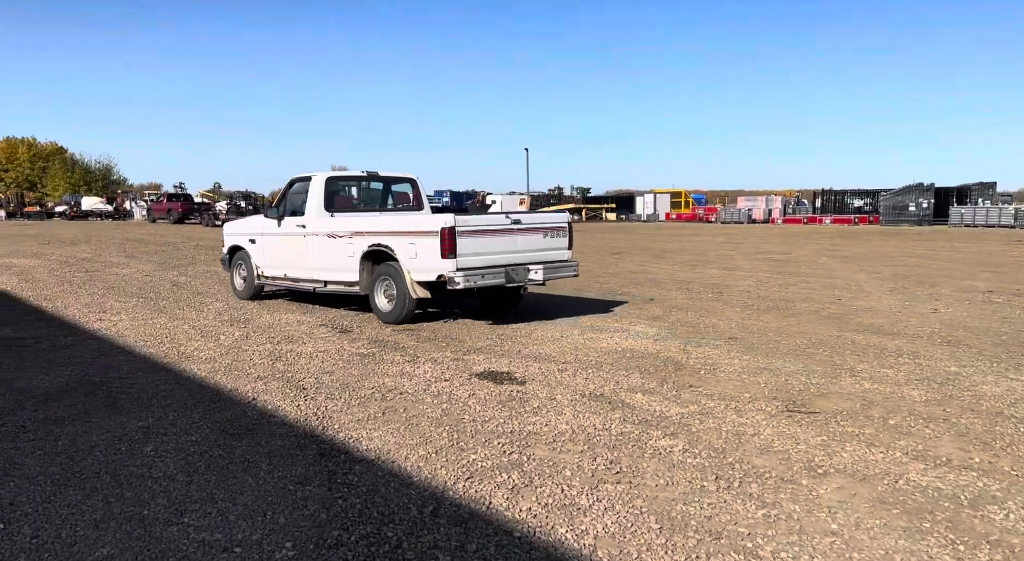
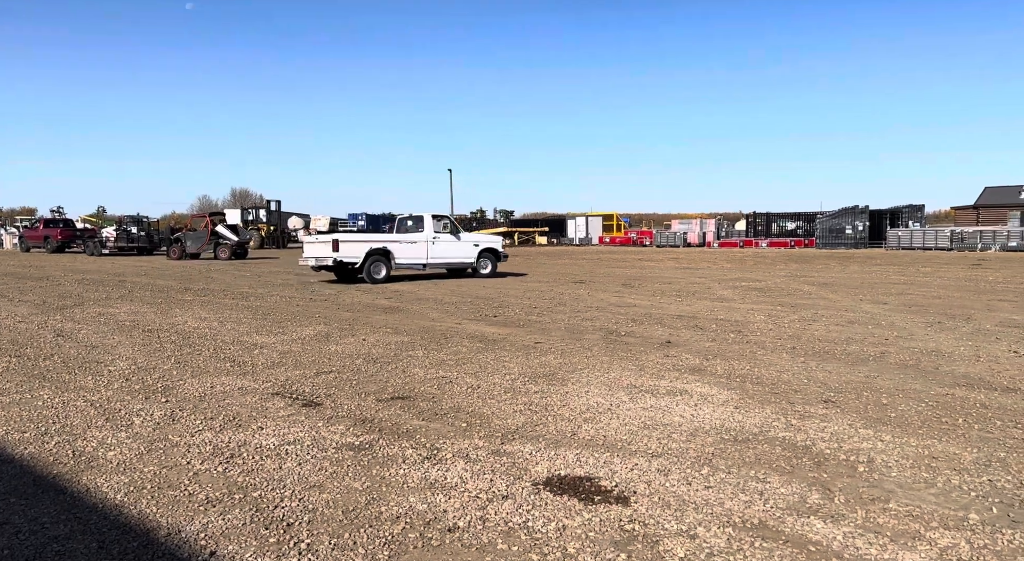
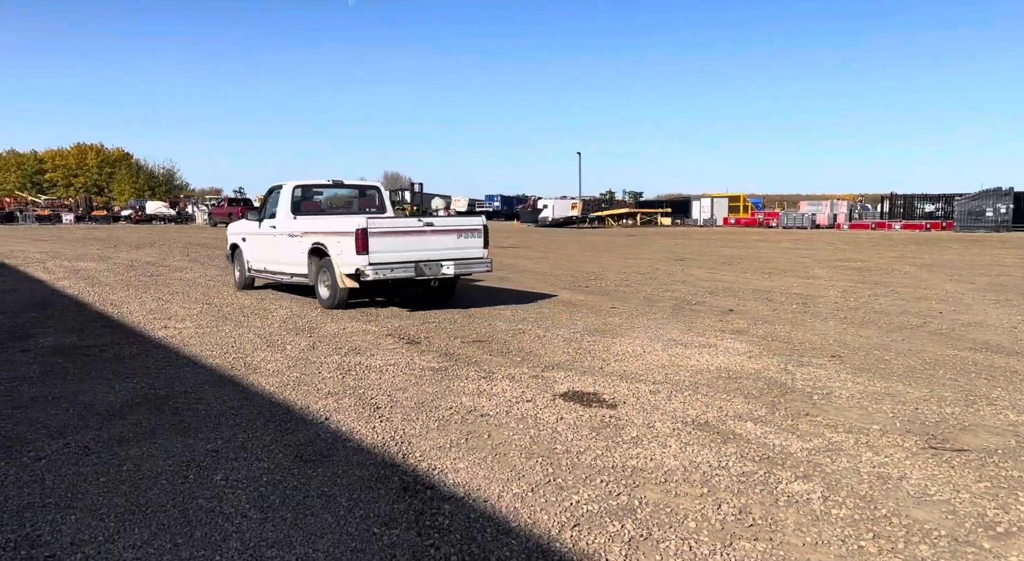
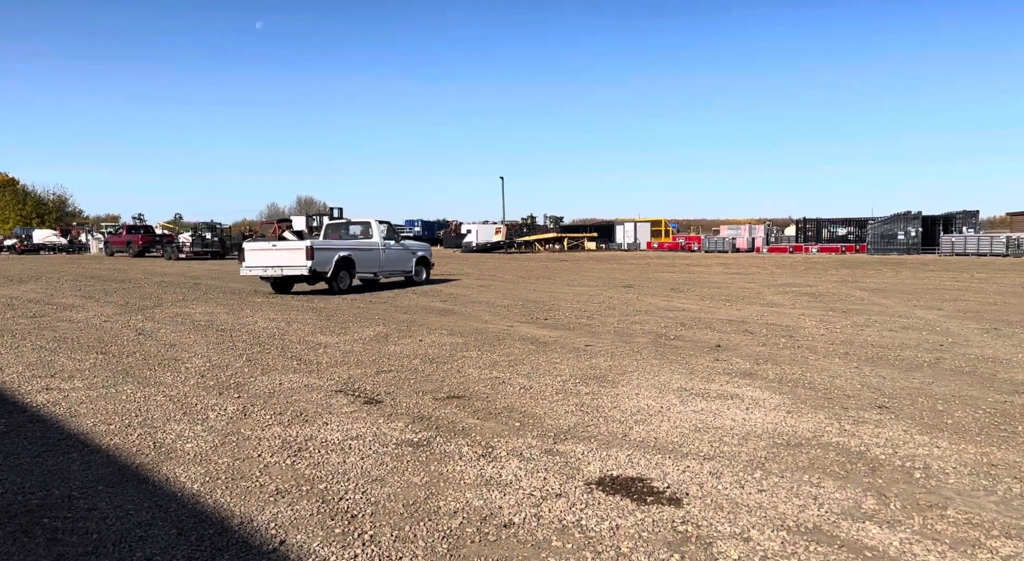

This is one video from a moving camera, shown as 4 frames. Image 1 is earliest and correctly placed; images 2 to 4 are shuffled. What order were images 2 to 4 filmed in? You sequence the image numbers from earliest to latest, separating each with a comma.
3, 4, 2
